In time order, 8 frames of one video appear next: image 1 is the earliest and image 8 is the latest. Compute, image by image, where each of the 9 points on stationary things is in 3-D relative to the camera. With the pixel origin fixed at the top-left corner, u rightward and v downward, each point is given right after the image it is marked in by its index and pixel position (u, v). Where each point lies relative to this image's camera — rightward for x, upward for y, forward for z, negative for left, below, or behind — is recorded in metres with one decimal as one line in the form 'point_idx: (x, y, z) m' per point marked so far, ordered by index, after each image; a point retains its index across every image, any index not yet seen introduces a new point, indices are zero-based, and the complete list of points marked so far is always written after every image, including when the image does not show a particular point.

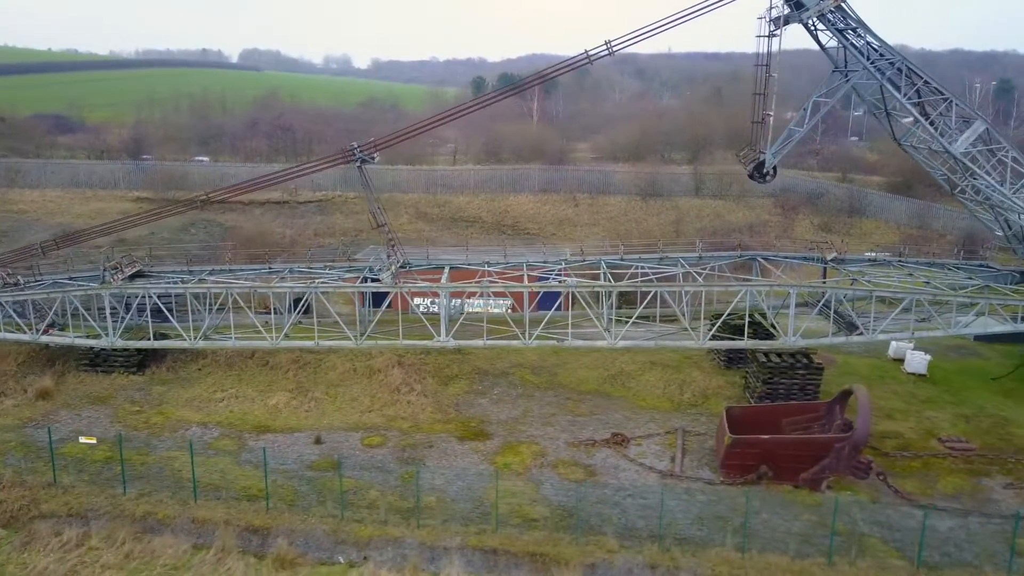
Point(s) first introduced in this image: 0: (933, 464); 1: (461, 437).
0: (+5.0, -2.1, +16.1) m
1: (-0.6, -1.9, +16.9) m
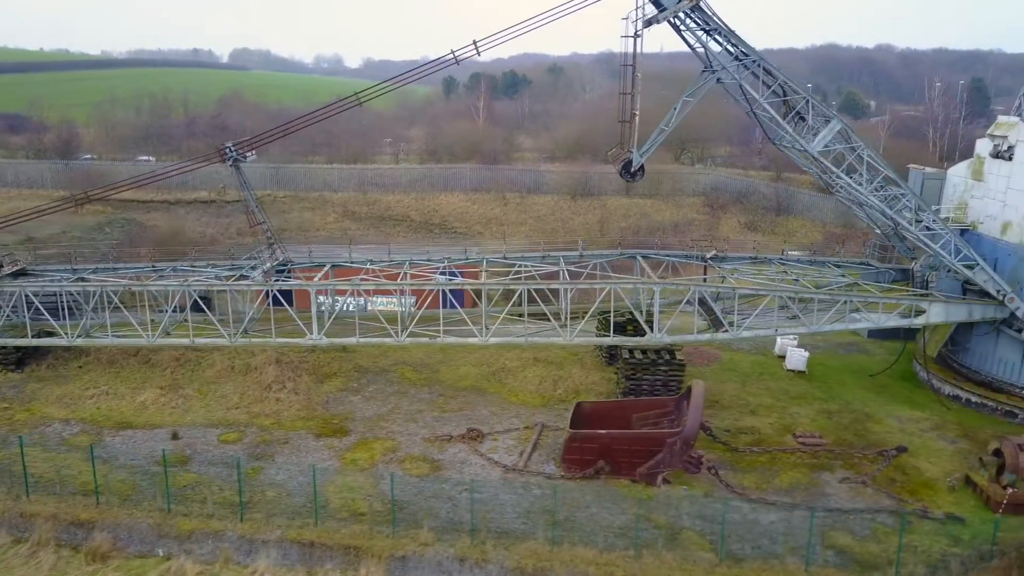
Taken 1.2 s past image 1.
0: (+3.2, -2.0, +16.3) m
1: (-2.4, -1.8, +17.1) m
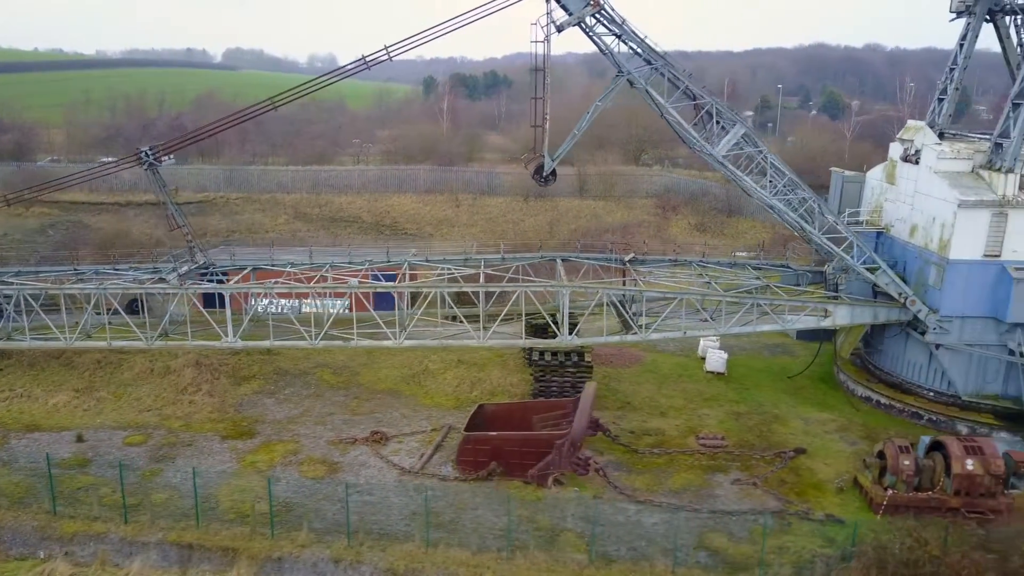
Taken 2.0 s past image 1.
0: (+2.0, -2.1, +16.5) m
1: (-3.6, -1.9, +17.2) m
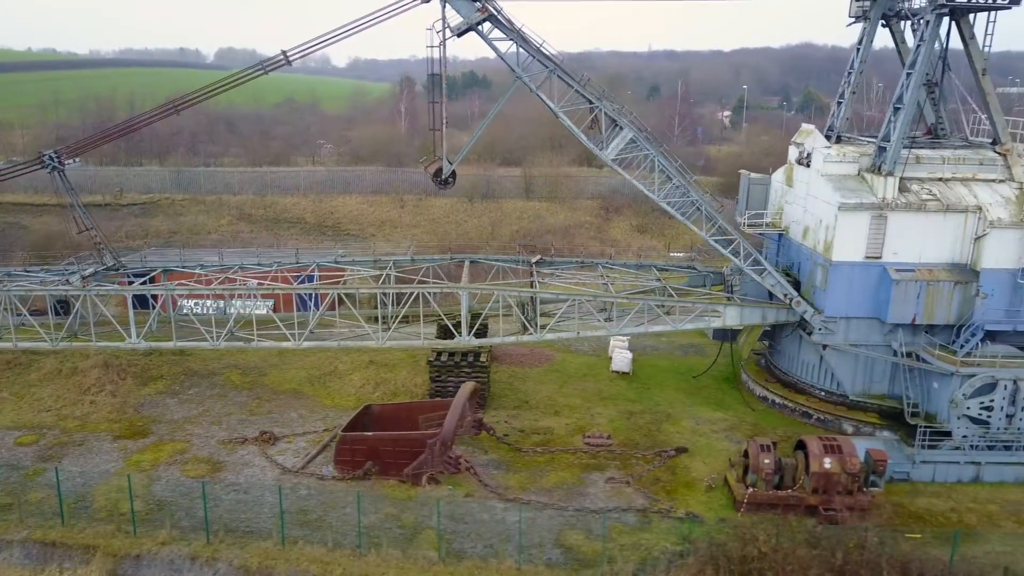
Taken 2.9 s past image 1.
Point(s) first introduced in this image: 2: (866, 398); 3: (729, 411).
0: (+0.6, -2.1, +16.7) m
1: (-5.0, -1.9, +17.5) m
2: (+4.7, -1.5, +18.2) m
3: (+3.1, -1.7, +19.2) m
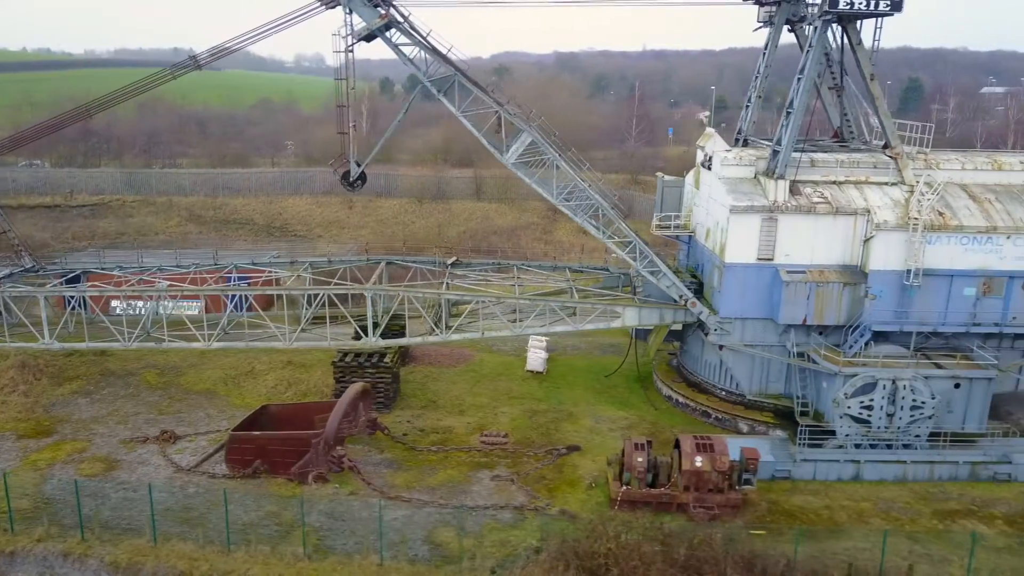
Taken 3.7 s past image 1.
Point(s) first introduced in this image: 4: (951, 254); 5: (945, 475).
0: (-0.8, -2.1, +17.0) m
1: (-6.4, -1.9, +17.8) m
2: (+3.4, -1.5, +18.5) m
3: (+1.7, -1.7, +19.5) m
4: (+5.6, +0.4, +17.2) m
5: (+5.2, -2.2, +16.3) m
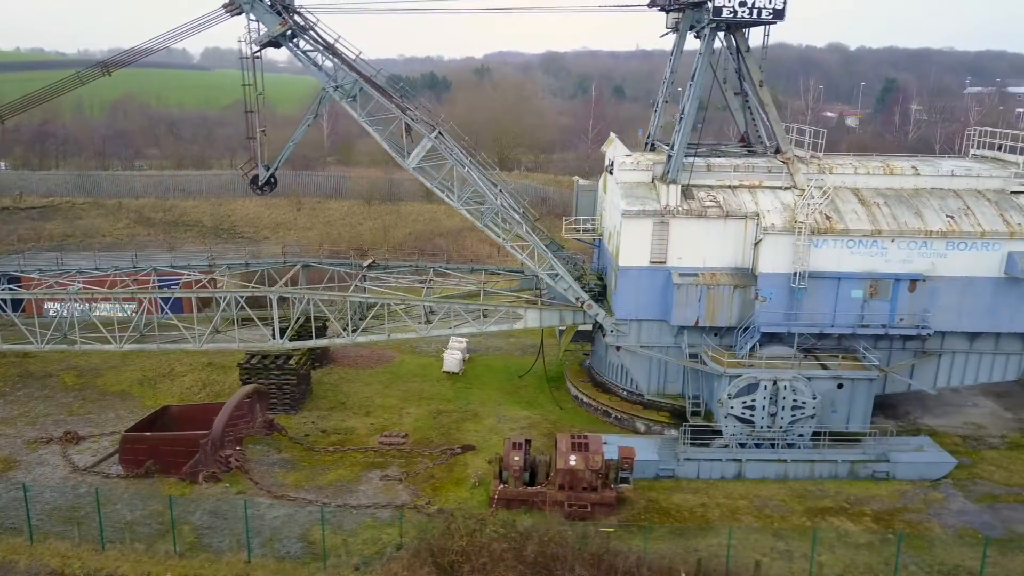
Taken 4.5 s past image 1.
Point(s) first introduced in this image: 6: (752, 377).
0: (-2.1, -2.2, +17.4) m
1: (-7.7, -2.0, +18.1) m
2: (+2.1, -1.5, +18.9) m
3: (+0.4, -1.8, +19.9) m
4: (+4.2, +0.4, +17.6) m
5: (+3.8, -2.3, +16.6) m
6: (+2.9, -1.1, +16.7) m
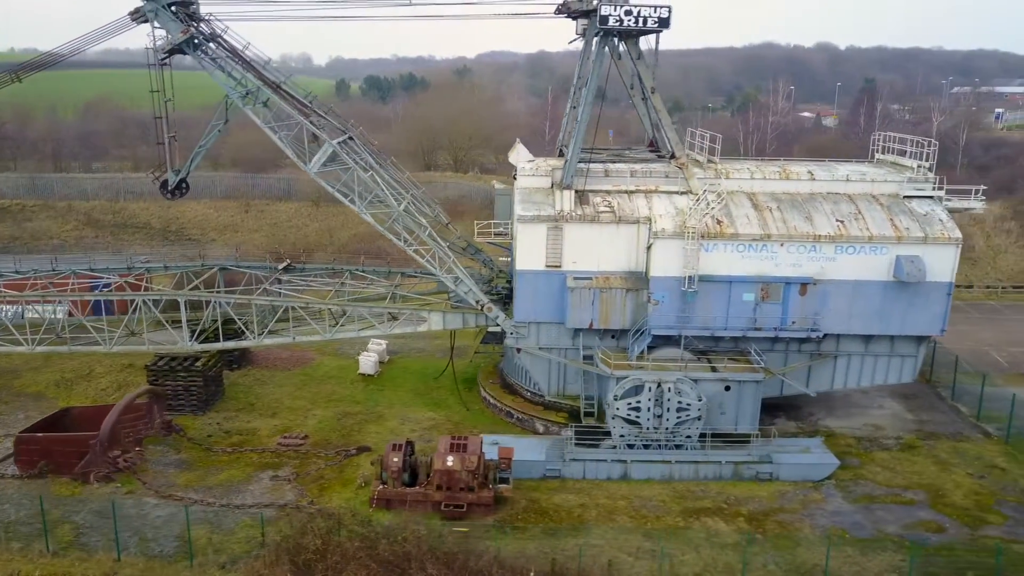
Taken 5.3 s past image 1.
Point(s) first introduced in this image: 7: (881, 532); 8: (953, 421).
0: (-3.5, -2.2, +17.6) m
1: (-9.1, -2.0, +18.4) m
2: (+0.7, -1.6, +19.2) m
3: (-1.0, -1.8, +20.1) m
4: (+2.8, +0.4, +17.9) m
5: (+2.4, -2.3, +16.9) m
6: (+1.6, -1.1, +17.0) m
7: (+4.1, -2.7, +15.1) m
8: (+6.4, -1.9, +19.9) m
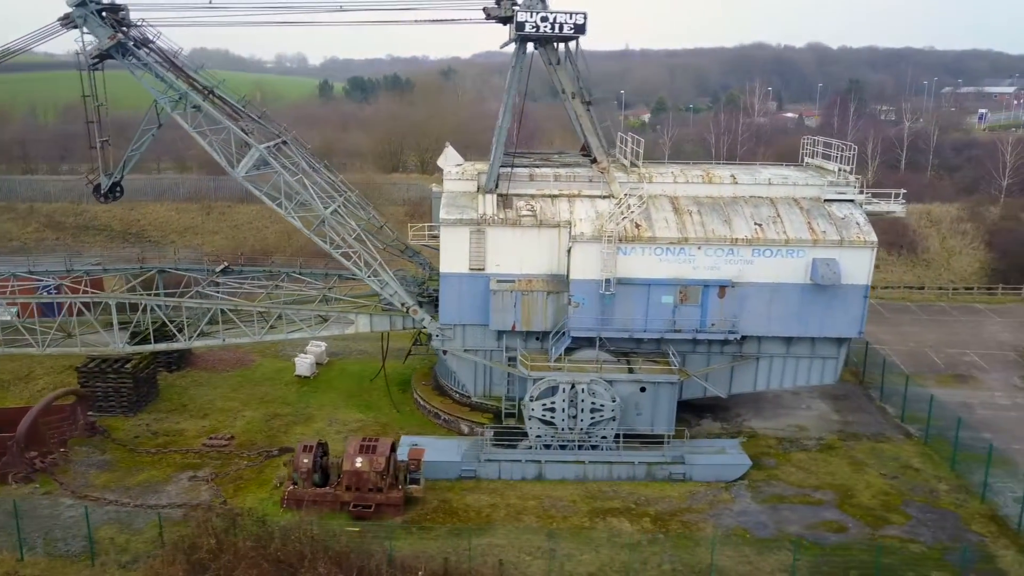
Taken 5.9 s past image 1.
0: (-4.5, -2.2, +17.9) m
1: (-10.2, -2.1, +18.6) m
2: (-0.4, -1.6, +19.4) m
3: (-2.1, -1.9, +20.4) m
4: (+1.8, +0.3, +18.1) m
5: (+1.4, -2.3, +17.1) m
6: (+0.5, -1.2, +17.2) m
7: (+3.0, -2.7, +15.3) m
8: (+5.4, -2.0, +20.1) m
